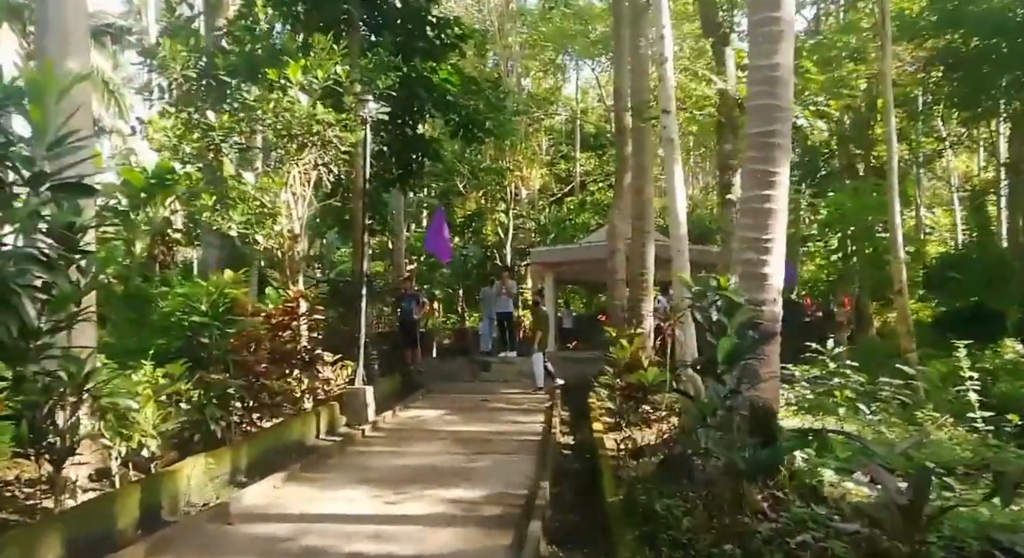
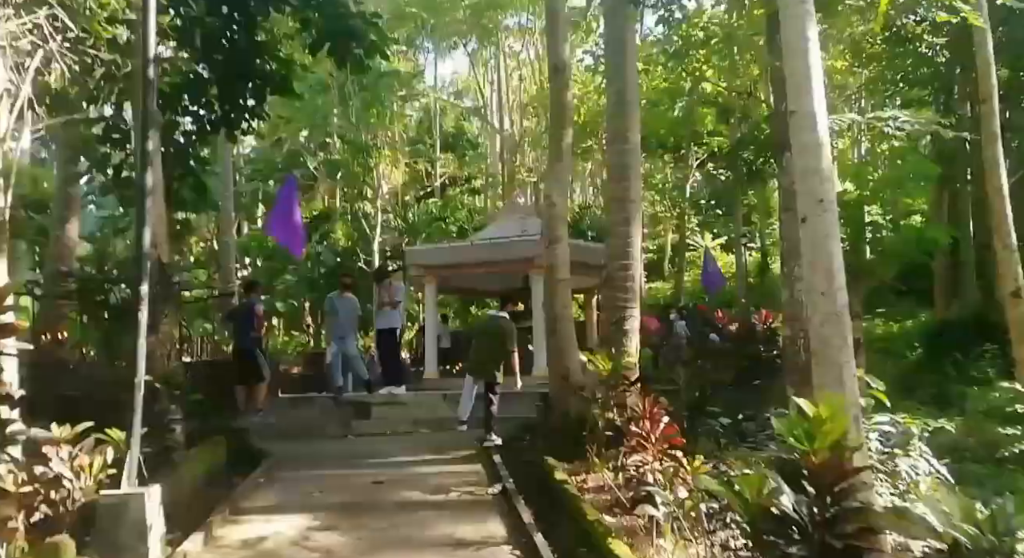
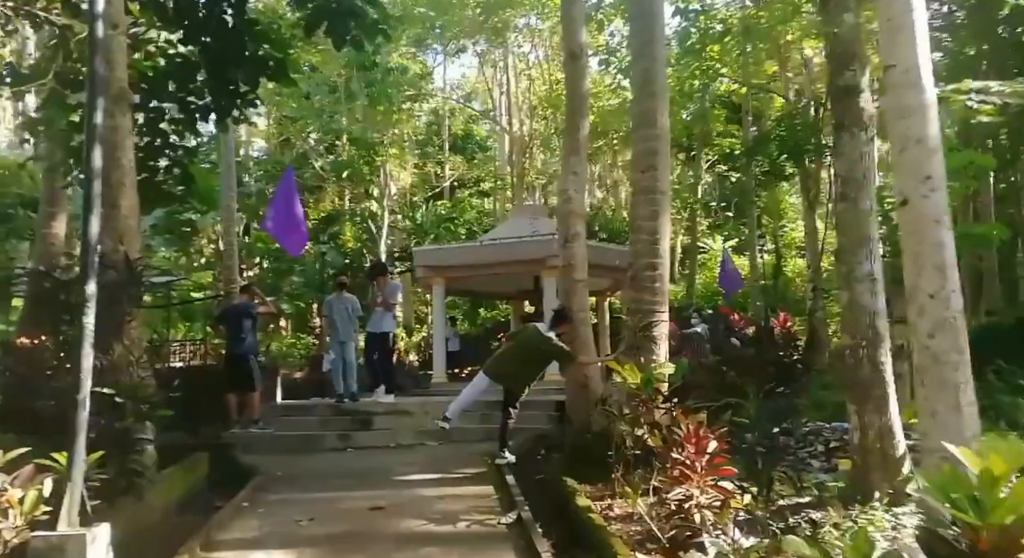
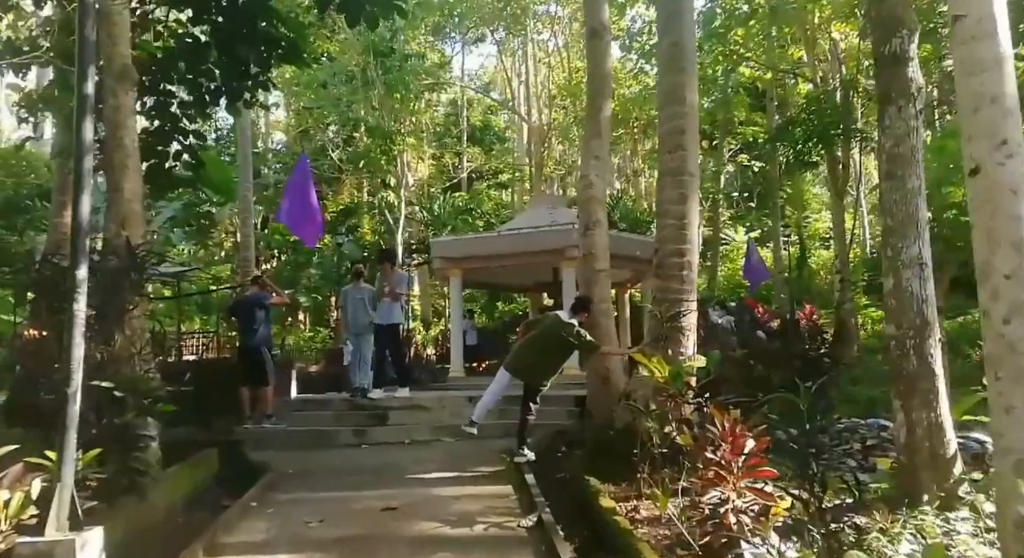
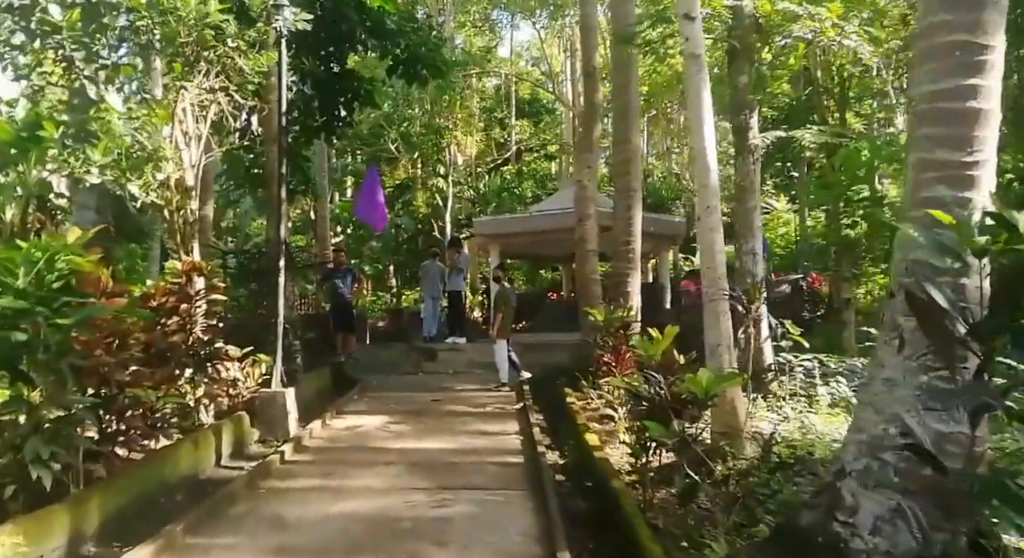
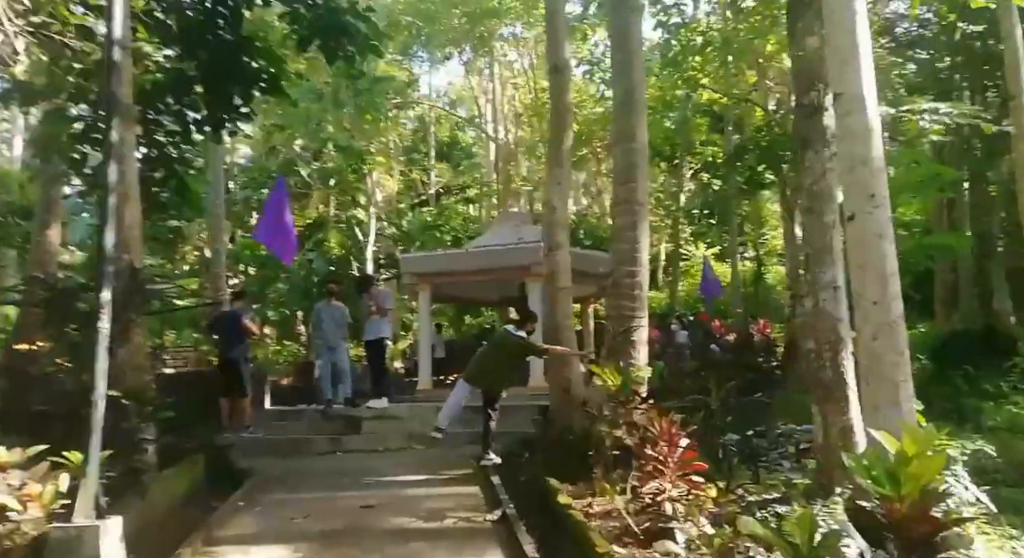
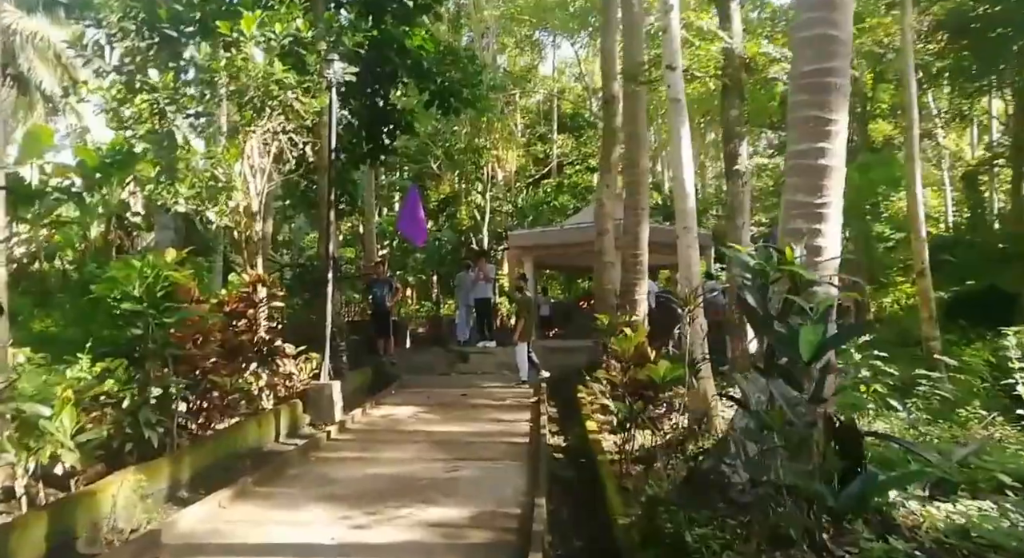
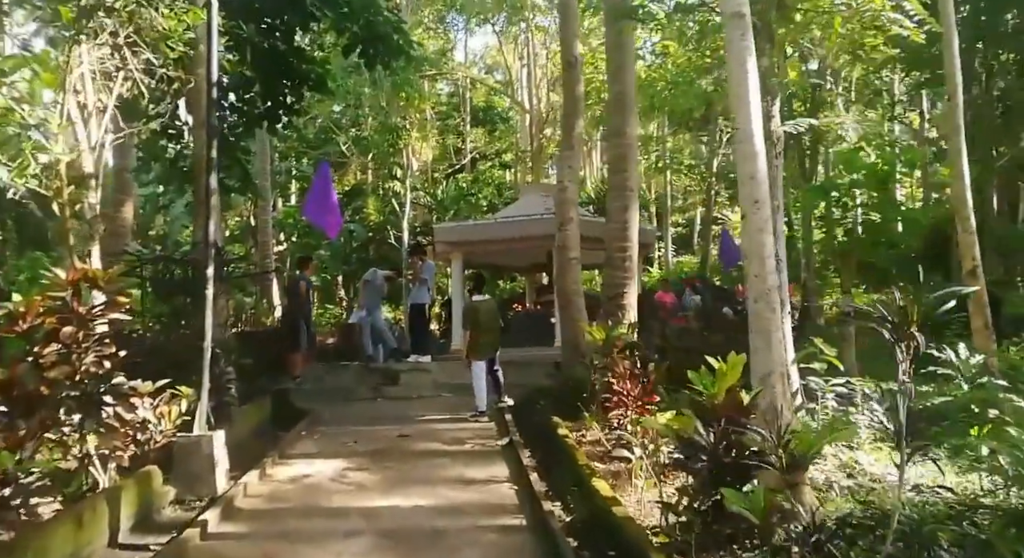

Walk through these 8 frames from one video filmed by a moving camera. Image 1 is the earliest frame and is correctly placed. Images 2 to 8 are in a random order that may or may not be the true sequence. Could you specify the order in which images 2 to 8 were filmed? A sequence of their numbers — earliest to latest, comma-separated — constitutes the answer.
7, 5, 8, 2, 6, 3, 4
